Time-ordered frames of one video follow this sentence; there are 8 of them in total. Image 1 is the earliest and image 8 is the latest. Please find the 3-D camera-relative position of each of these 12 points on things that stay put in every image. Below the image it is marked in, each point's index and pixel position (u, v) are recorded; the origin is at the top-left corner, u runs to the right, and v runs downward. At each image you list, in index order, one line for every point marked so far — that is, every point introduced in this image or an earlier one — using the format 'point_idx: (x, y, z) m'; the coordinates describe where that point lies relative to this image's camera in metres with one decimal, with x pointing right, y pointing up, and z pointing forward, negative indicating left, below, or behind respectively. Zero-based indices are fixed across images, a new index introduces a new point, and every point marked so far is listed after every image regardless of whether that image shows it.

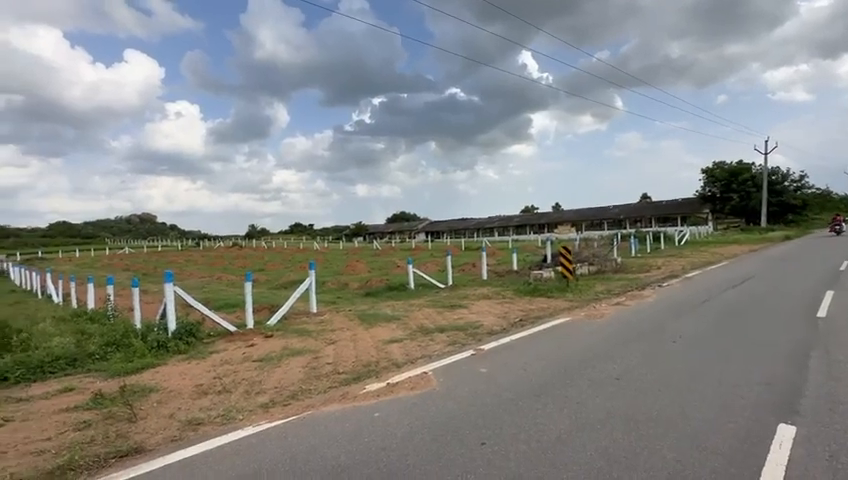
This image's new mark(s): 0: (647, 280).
0: (+9.5, -1.7, +16.4) m
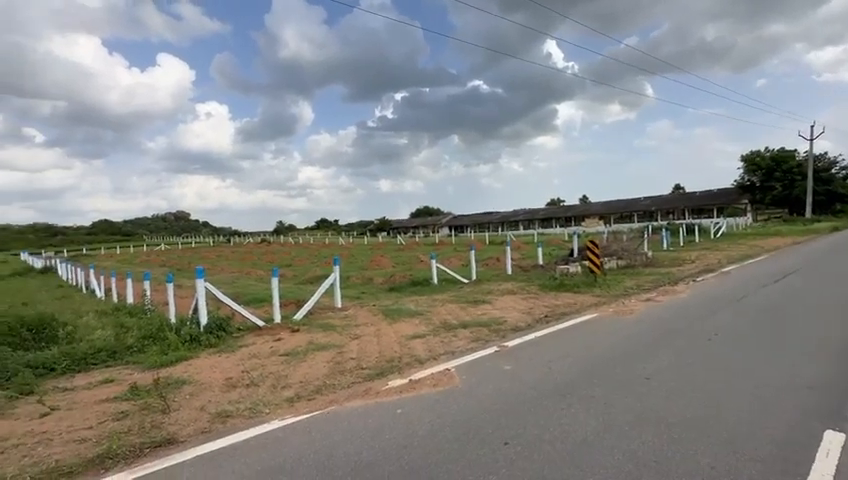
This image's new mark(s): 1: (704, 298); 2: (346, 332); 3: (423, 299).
0: (+10.4, -1.4, +15.7) m
1: (+7.9, -1.6, +10.9) m
2: (-2.0, -2.4, +10.2) m
3: (-0.1, -2.2, +14.5) m
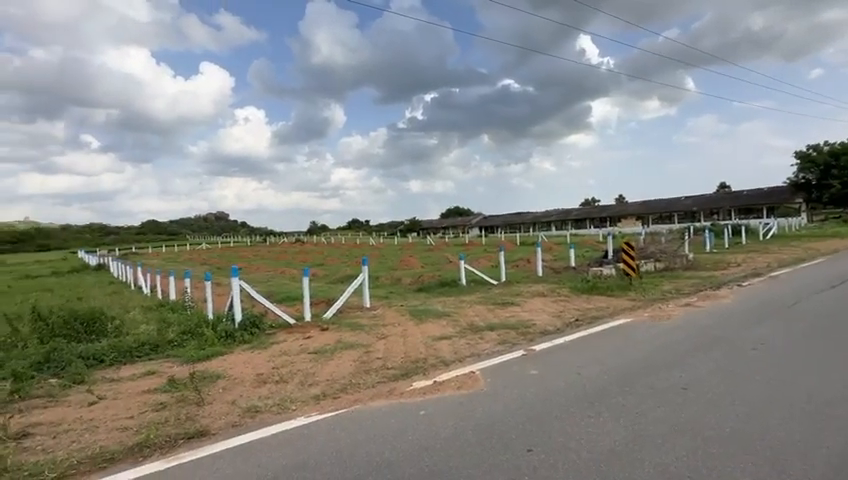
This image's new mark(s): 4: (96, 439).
0: (+11.6, -1.5, +14.9) m
1: (+8.6, -1.7, +10.3) m
2: (-1.3, -2.4, +10.3) m
3: (+1.0, -2.3, +14.5) m
4: (-4.0, -2.5, +4.8) m
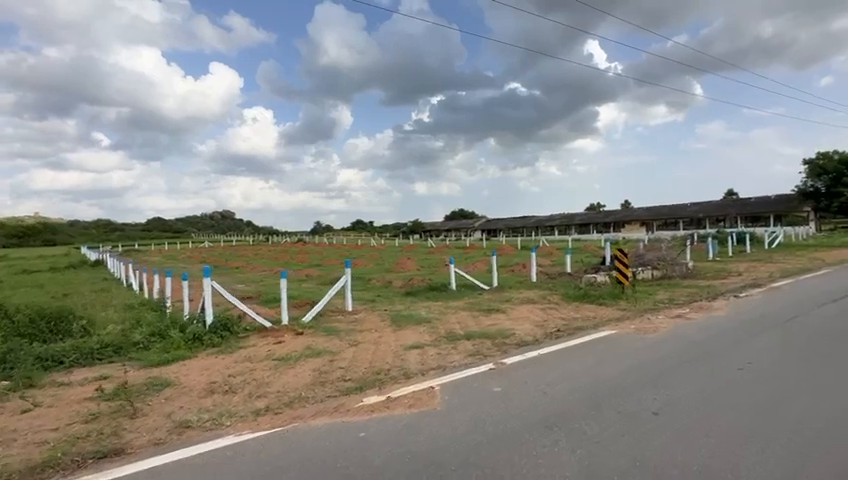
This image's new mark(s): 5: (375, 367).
0: (+11.0, -1.8, +14.3) m
1: (+8.1, -1.9, +9.7) m
2: (-1.9, -2.5, +9.8) m
3: (+0.4, -2.4, +14.0) m
4: (-4.7, -2.4, +4.4) m
5: (-0.9, -2.3, +7.0) m
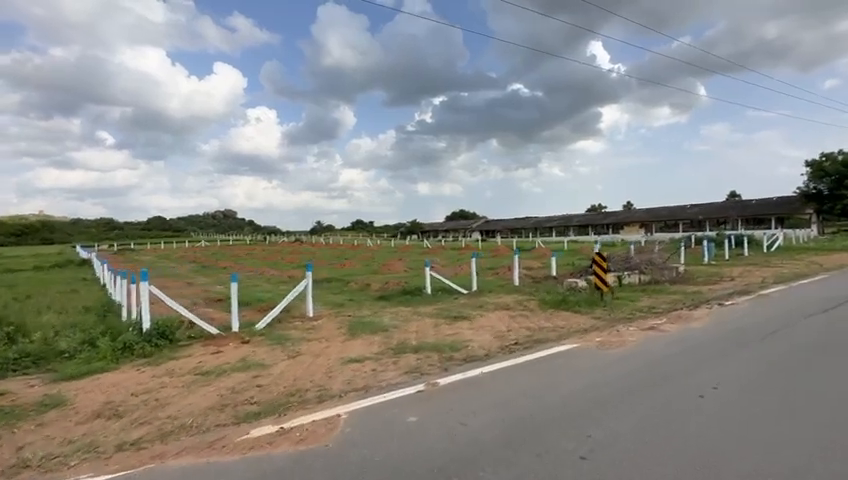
0: (+9.9, -1.9, +13.4) m
1: (+6.9, -2.0, +8.9) m
2: (-3.1, -2.5, +9.0) m
3: (-0.7, -2.4, +13.2) m
4: (-5.9, -2.4, +3.6) m
5: (-2.1, -2.3, +6.2) m
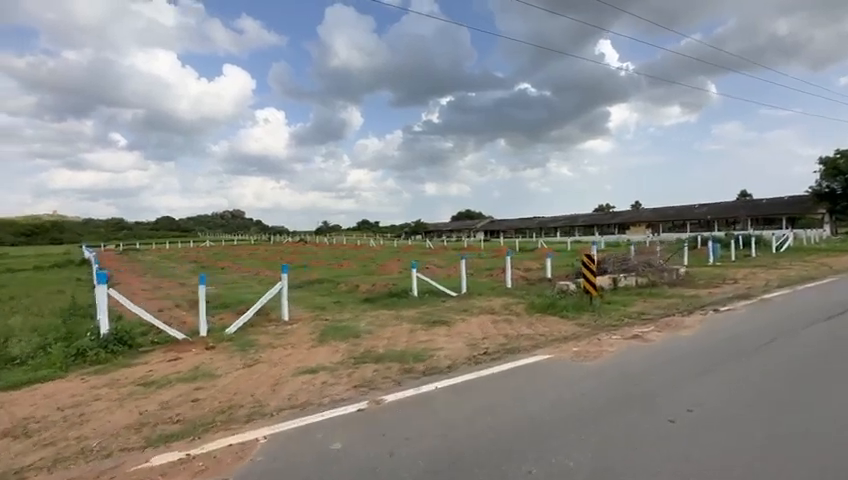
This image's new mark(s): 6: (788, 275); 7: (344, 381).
0: (+9.3, -2.0, +12.7) m
1: (+6.2, -2.1, +8.2) m
2: (-3.8, -2.6, +8.5) m
3: (-1.3, -2.5, +12.7) m
4: (-6.7, -2.5, +3.1) m
5: (-2.8, -2.4, +5.7) m
6: (+17.3, -1.7, +18.4) m
7: (-1.3, -2.3, +6.3) m
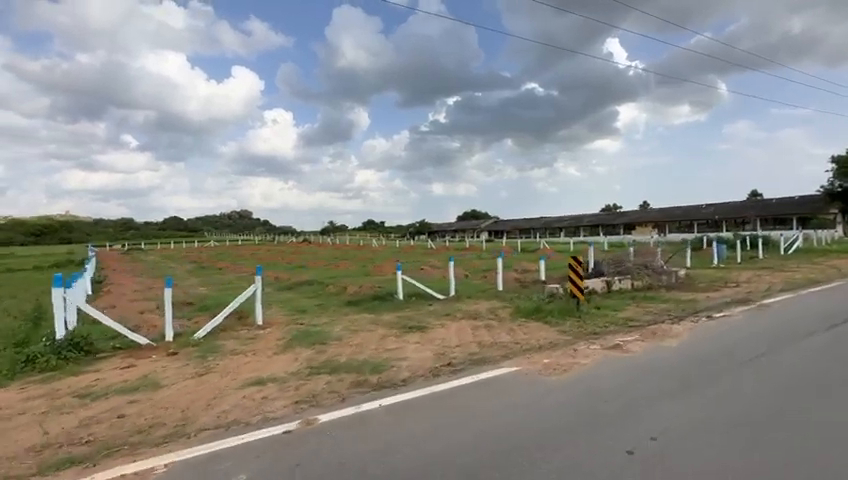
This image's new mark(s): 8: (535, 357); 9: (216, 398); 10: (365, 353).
0: (+8.7, -2.0, +12.0) m
1: (+5.5, -2.1, +7.6) m
2: (-4.5, -2.6, +8.1) m
3: (-1.9, -2.5, +12.2) m
4: (-7.5, -2.5, +2.7) m
5: (-3.6, -2.4, +5.2) m
6: (+16.8, -1.7, +17.6) m
7: (-2.0, -2.3, +5.8) m
8: (+2.1, -2.2, +7.1) m
9: (-3.1, -2.4, +5.9) m
10: (-1.2, -2.4, +8.1) m
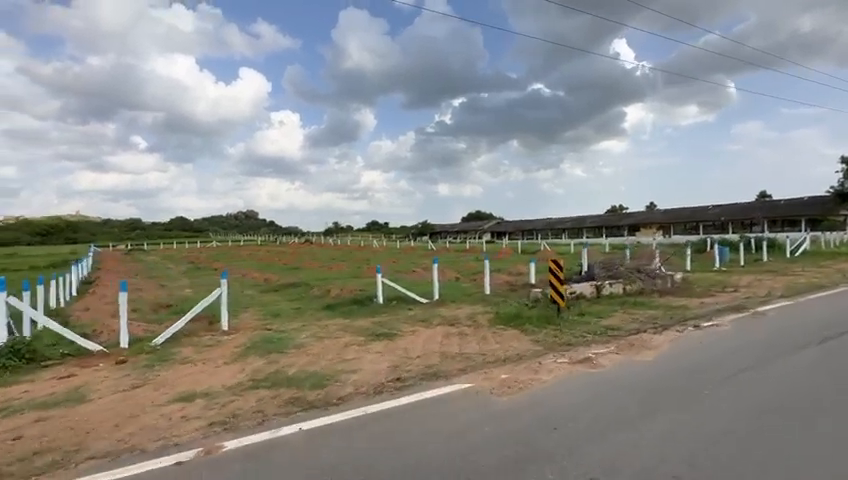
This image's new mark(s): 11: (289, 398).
0: (+7.9, -2.1, +11.3) m
1: (+4.7, -2.2, +6.9) m
2: (-5.3, -2.6, +7.6) m
3: (-2.7, -2.5, +11.6) m
4: (-8.4, -2.5, +2.3) m
5: (-4.4, -2.4, +4.7) m
6: (+16.1, -1.9, +16.7) m
7: (-2.9, -2.4, +5.3) m
8: (+1.2, -2.2, +6.5) m
9: (-4.0, -2.4, +5.3) m
10: (-2.0, -2.4, +7.6) m
11: (-1.9, -2.3, +5.7) m
